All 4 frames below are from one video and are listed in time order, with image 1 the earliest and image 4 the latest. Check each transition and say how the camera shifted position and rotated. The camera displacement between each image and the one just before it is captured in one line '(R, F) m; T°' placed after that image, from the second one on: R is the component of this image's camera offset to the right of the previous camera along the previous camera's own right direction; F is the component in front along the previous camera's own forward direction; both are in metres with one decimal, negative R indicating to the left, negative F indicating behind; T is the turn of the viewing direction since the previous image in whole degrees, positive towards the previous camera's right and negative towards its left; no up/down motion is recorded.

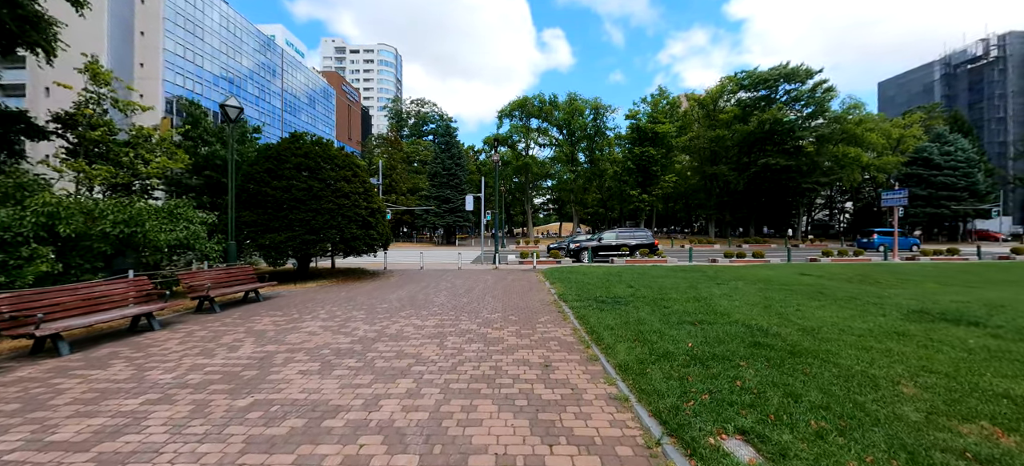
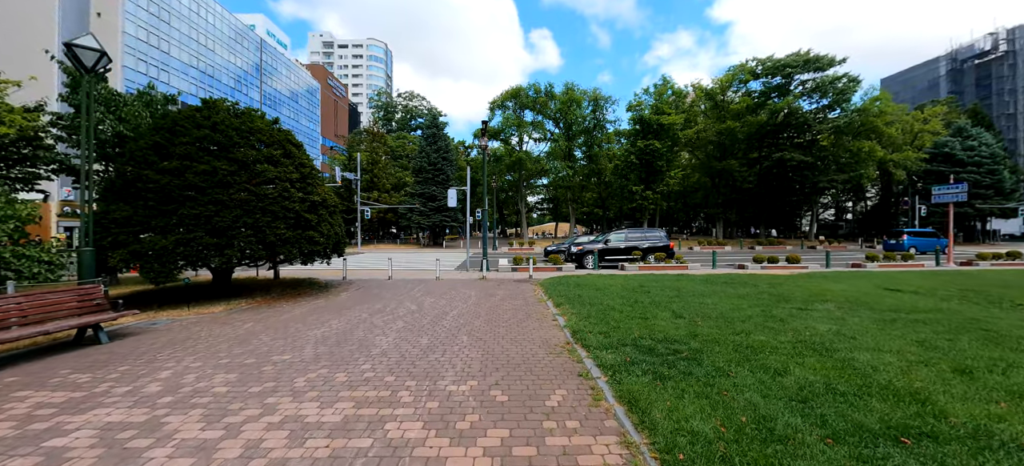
(+0.1, +3.8) m; +1°
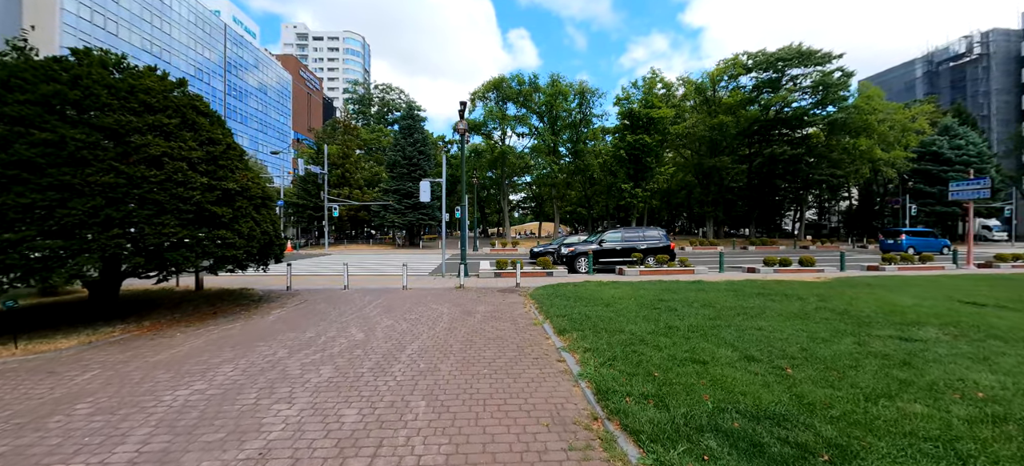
(-0.1, +2.6) m; +3°
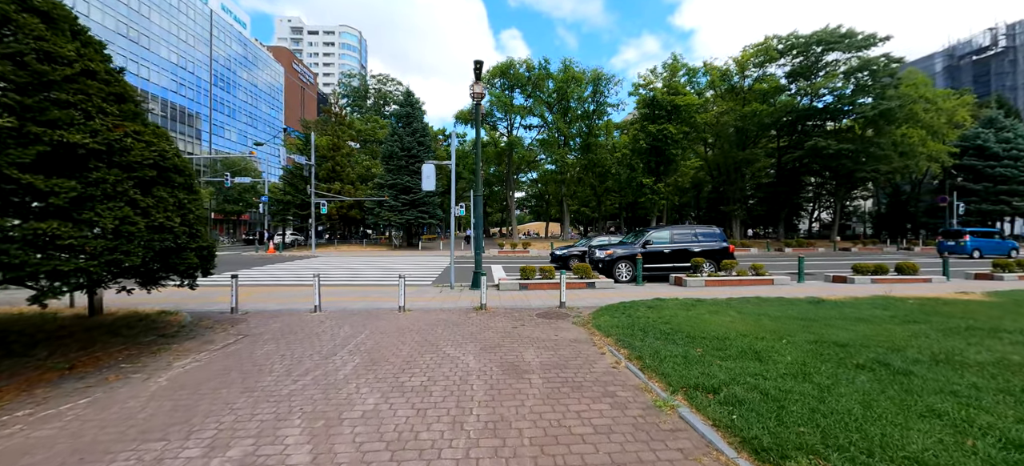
(-1.1, +3.8) m; 0°
